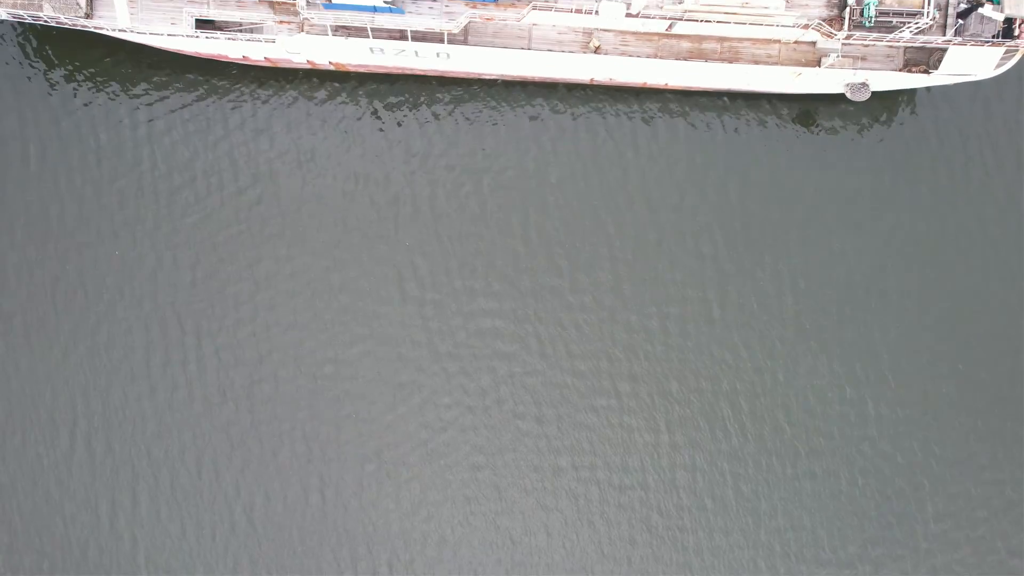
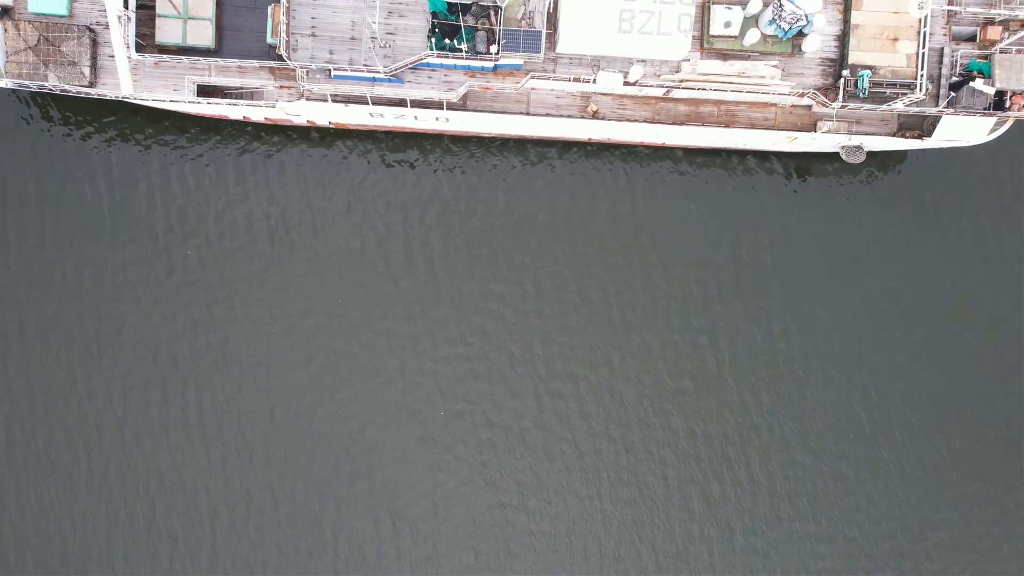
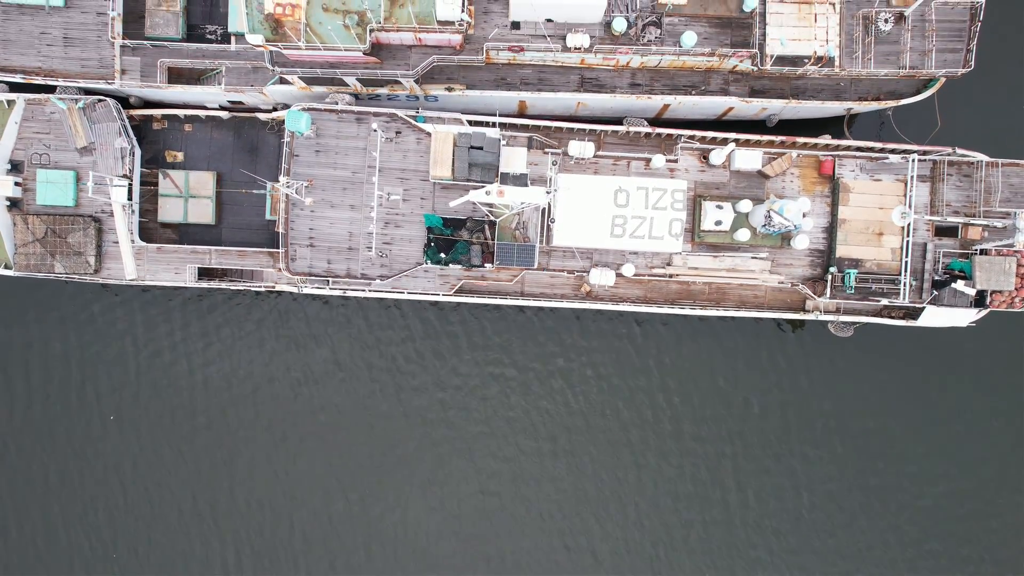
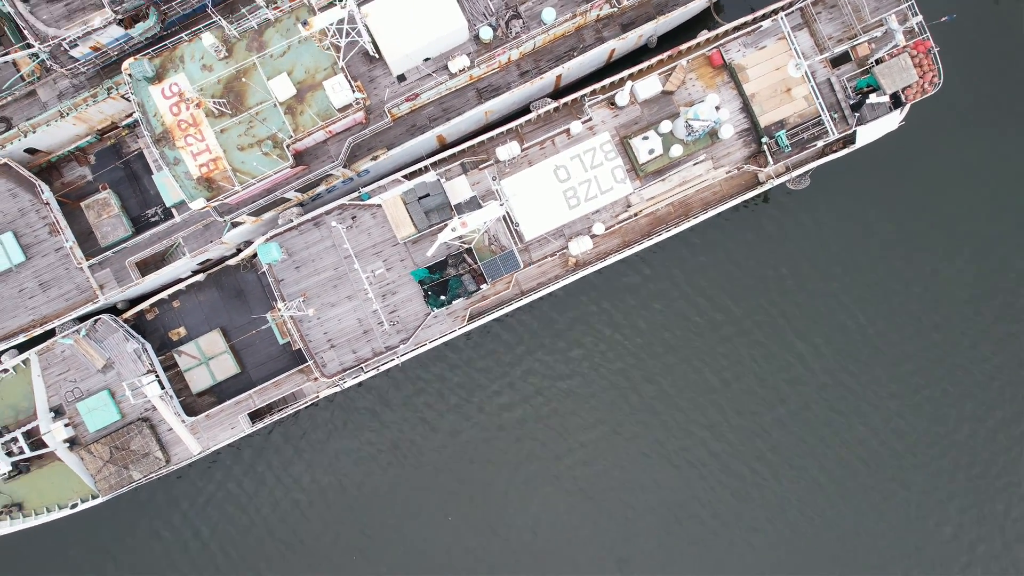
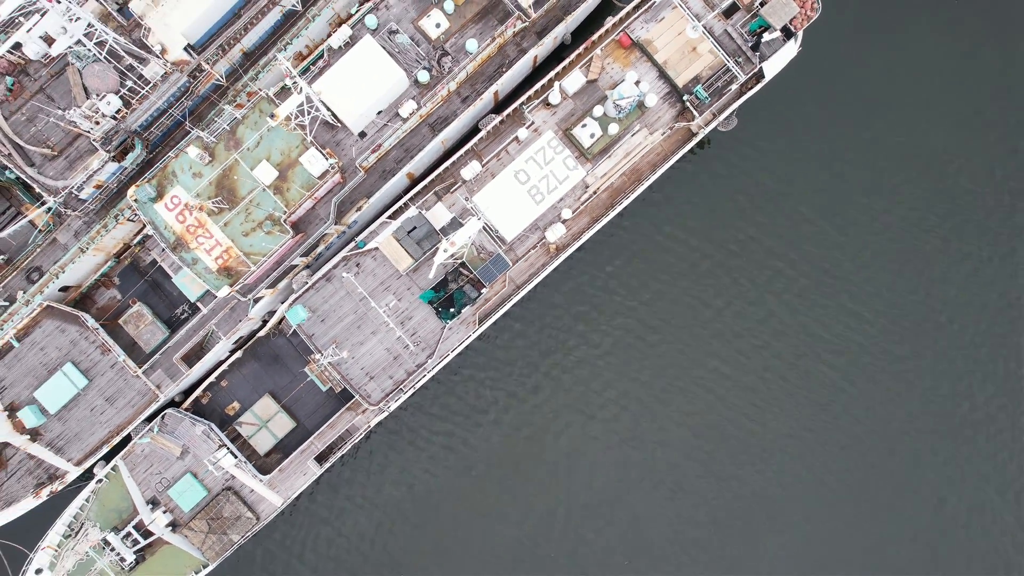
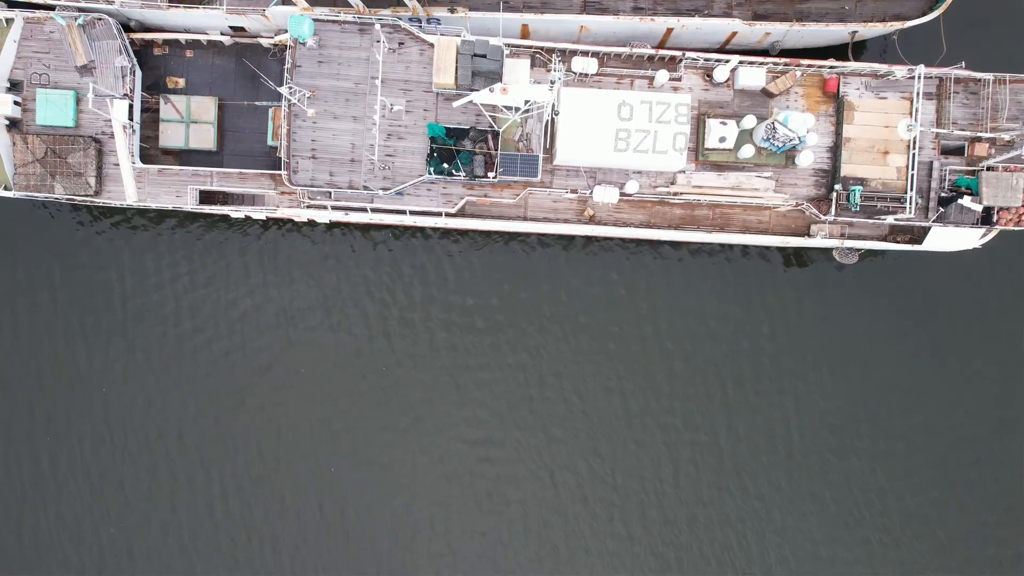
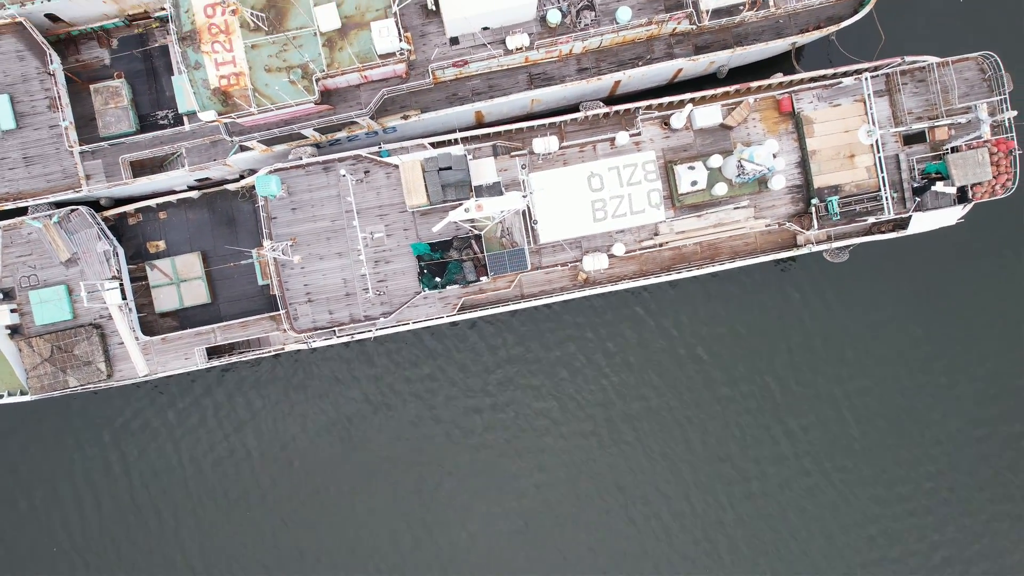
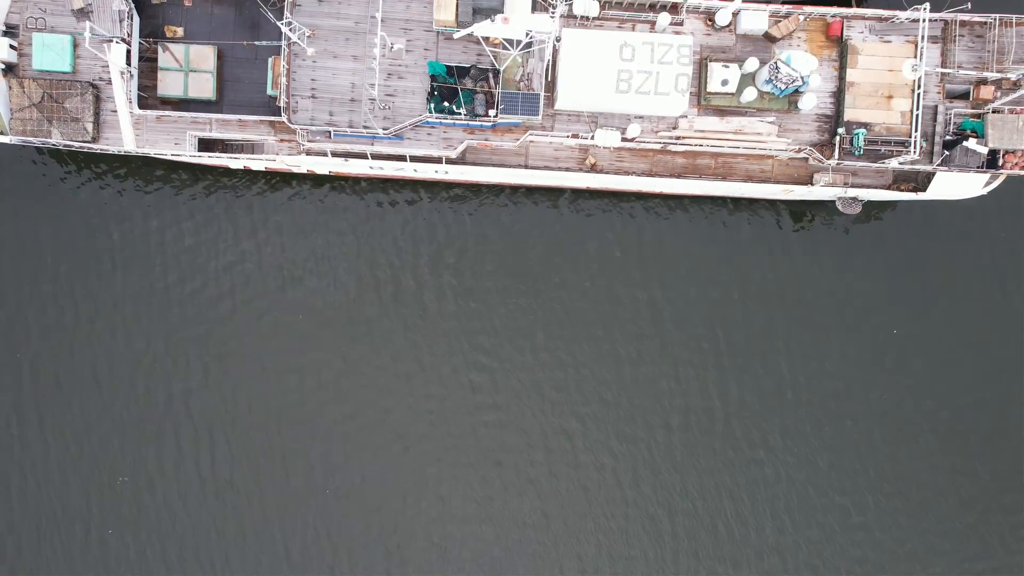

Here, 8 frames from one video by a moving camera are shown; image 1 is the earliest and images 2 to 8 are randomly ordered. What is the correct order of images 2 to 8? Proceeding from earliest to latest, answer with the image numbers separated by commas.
2, 8, 6, 3, 7, 4, 5
